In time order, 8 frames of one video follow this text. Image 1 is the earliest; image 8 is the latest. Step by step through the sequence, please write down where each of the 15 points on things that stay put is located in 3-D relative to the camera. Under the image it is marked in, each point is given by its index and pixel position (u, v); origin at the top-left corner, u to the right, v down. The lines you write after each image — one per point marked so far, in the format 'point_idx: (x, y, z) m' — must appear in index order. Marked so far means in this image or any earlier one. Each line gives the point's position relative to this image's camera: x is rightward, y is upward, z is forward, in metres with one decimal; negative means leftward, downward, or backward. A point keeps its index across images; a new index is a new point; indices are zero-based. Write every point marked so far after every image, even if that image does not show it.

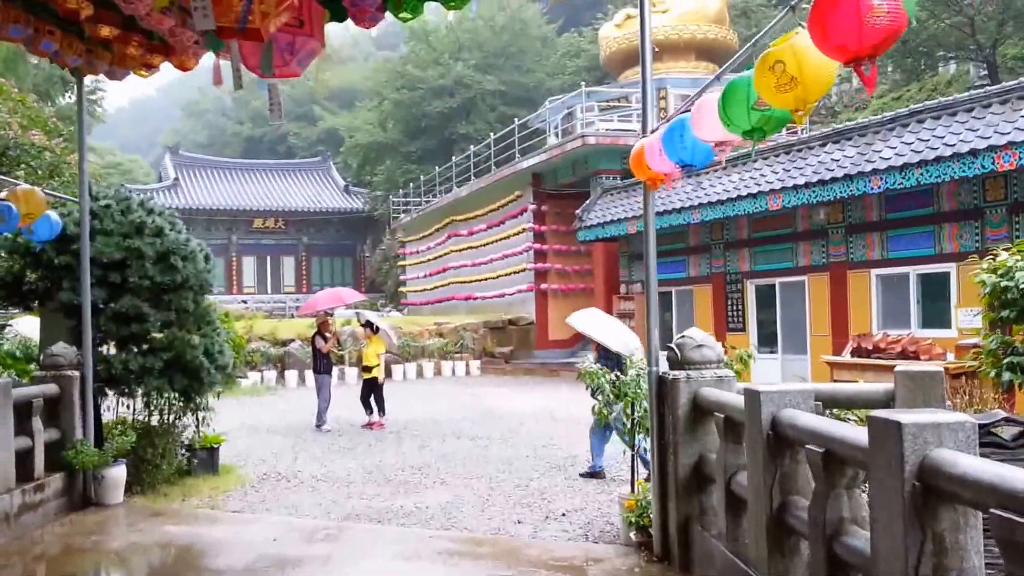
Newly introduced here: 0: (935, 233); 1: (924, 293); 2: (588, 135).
0: (+4.5, +0.6, +9.1) m
1: (+4.5, -0.1, +9.3) m
2: (+1.3, +2.6, +14.1) m
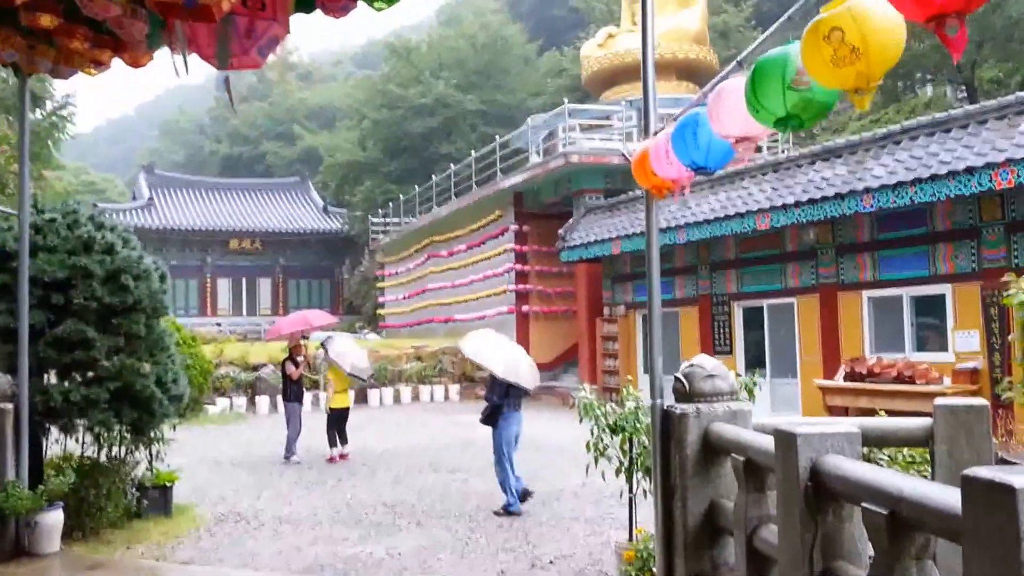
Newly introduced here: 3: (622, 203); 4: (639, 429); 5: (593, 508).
0: (+4.3, +0.4, +8.8) m
1: (+4.3, -0.3, +9.0) m
2: (+1.0, +2.2, +13.8) m
3: (+1.7, +1.3, +12.8) m
4: (+0.7, -0.7, +4.2) m
5: (+0.6, -1.7, +6.3) m
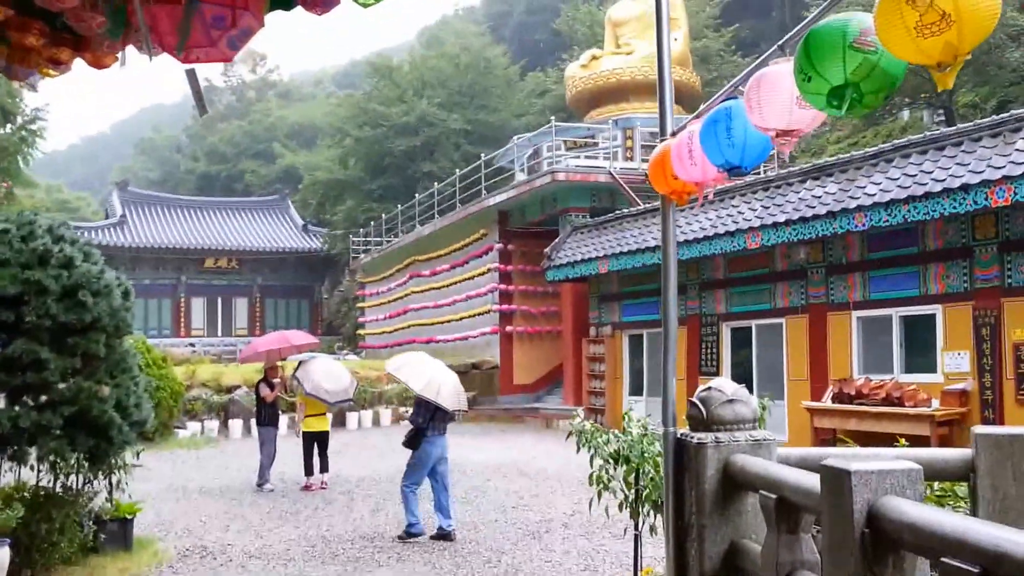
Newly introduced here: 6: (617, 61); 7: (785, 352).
0: (+4.2, +0.1, +8.5) m
1: (+4.2, -0.5, +8.7) m
2: (+0.7, +1.9, +13.6) m
3: (+1.5, +1.0, +12.5) m
4: (+0.6, -0.8, +3.8) m
5: (+0.5, -1.8, +5.9) m
6: (+2.2, +5.0, +18.3) m
7: (+3.3, -0.8, +10.1) m
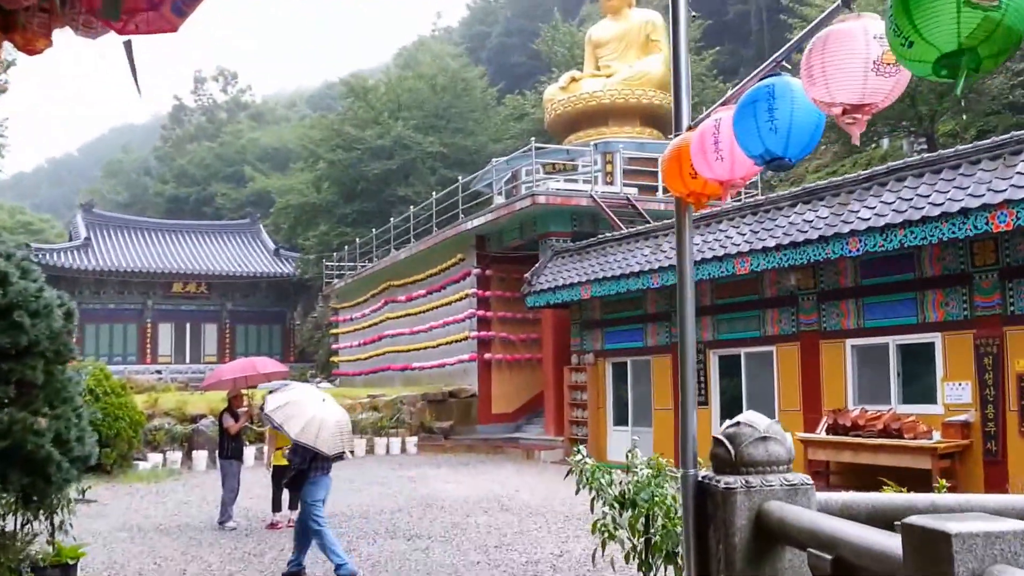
0: (+4.0, -0.1, +8.3) m
1: (+4.0, -0.8, +8.4) m
2: (+0.4, +1.5, +13.2) m
3: (+1.2, +0.6, +12.2) m
4: (+0.6, -0.9, +3.4) m
5: (+0.4, -1.9, +5.5) m
6: (+1.8, +4.4, +18.1) m
7: (+3.1, -1.1, +9.7) m
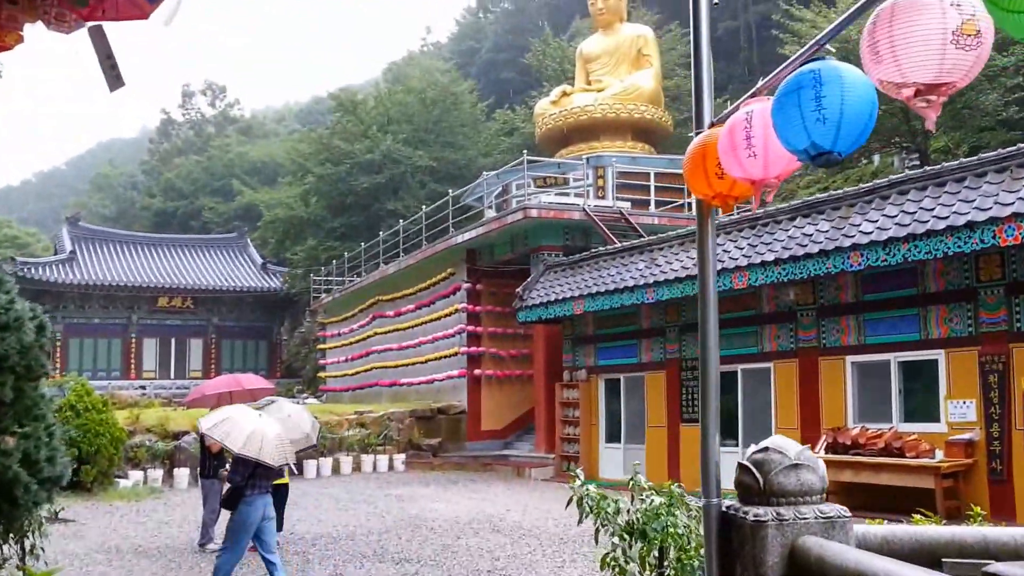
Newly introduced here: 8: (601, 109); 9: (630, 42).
0: (+3.9, -0.3, +8.1) m
1: (+3.9, -0.9, +8.3) m
2: (+0.3, +1.3, +13.0) m
3: (+1.0, +0.4, +12.0) m
4: (+0.6, -0.9, +3.2) m
5: (+0.4, -2.0, +5.2) m
6: (+1.6, +4.1, +18.0) m
7: (+3.0, -1.3, +9.5) m
8: (+1.9, +3.8, +17.6) m
9: (+2.6, +5.5, +18.7) m
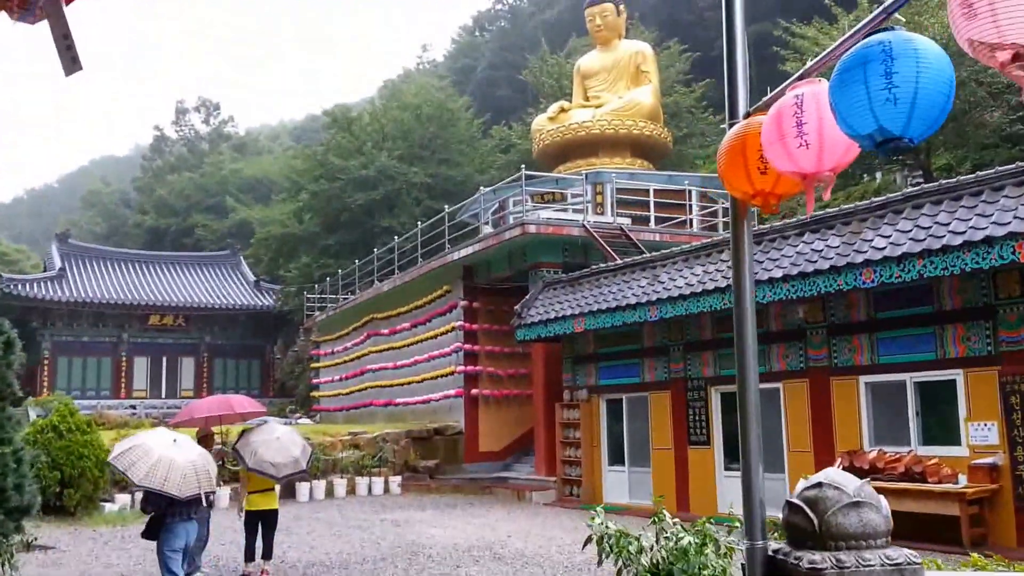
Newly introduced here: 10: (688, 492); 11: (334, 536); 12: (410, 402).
0: (+3.9, -0.4, +7.8) m
1: (+3.9, -1.1, +8.0) m
2: (+0.3, +1.0, +12.8) m
3: (+1.0, +0.2, +11.7) m
4: (+0.6, -1.0, +2.9) m
5: (+0.4, -2.1, +4.9) m
6: (+1.6, +3.7, +17.7) m
7: (+3.0, -1.5, +9.2) m
8: (+1.8, +3.4, +17.4) m
9: (+2.6, +5.1, +18.6) m
10: (+2.1, -2.5, +10.2) m
11: (-2.1, -2.9, +9.7) m
12: (-2.0, -2.3, +16.5) m
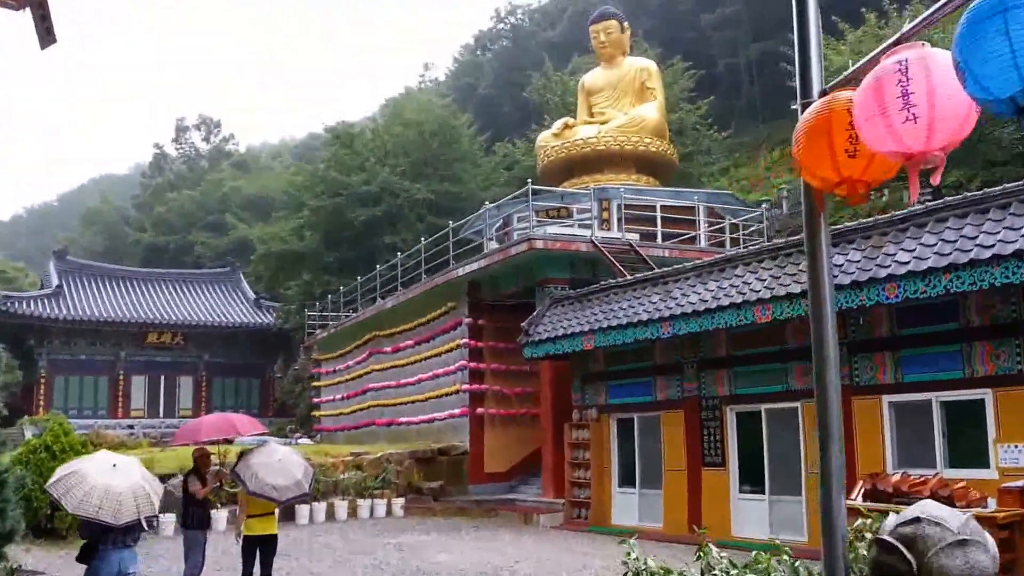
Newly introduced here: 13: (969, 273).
0: (+4.0, -0.6, +7.5) m
1: (+4.0, -1.2, +7.7) m
2: (+0.4, +0.7, +12.5) m
3: (+1.1, -0.1, +11.4) m
4: (+0.7, -1.0, +2.6) m
5: (+0.5, -2.2, +4.6) m
6: (+1.7, +3.3, +17.6) m
7: (+3.1, -1.6, +8.9) m
8: (+1.9, +3.0, +17.2) m
9: (+2.7, +4.7, +18.4) m
10: (+2.2, -2.7, +9.8) m
11: (-2.0, -3.1, +9.3) m
12: (-1.9, -2.6, +16.2) m
13: (+3.8, +0.1, +7.0) m
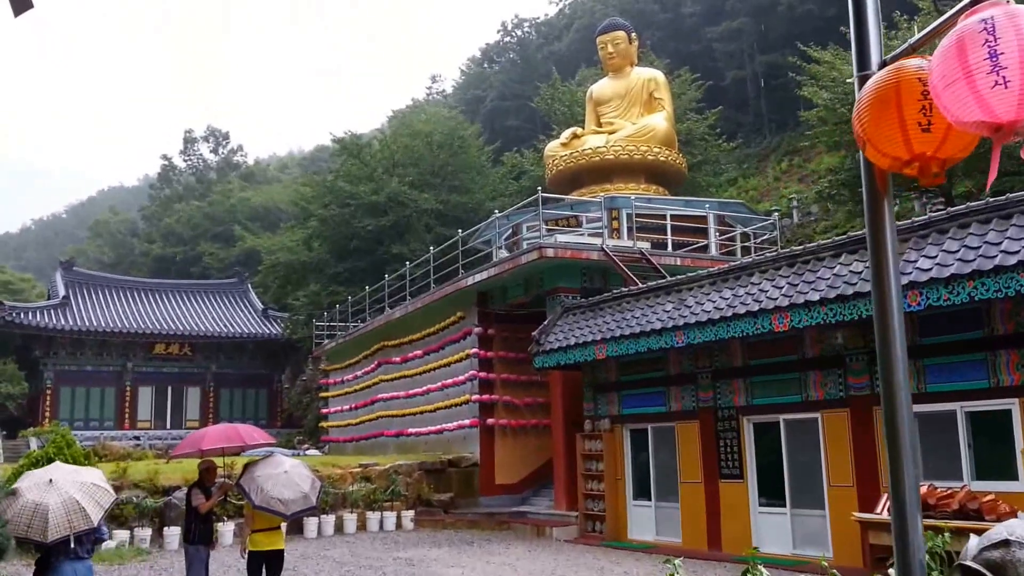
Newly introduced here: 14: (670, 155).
0: (+4.2, -0.6, +7.3) m
1: (+4.1, -1.3, +7.4) m
2: (+0.5, +0.6, +12.4) m
3: (+1.3, -0.2, +11.3) m
4: (+0.8, -1.0, +2.4) m
5: (+0.6, -2.2, +4.4) m
6: (+1.8, +3.1, +17.4) m
7: (+3.2, -1.7, +8.7) m
8: (+2.1, +2.8, +17.0) m
9: (+2.9, +4.5, +18.3) m
10: (+2.4, -2.8, +9.6) m
11: (-1.8, -3.1, +9.1) m
12: (-1.7, -2.8, +16.0) m
13: (+3.9, +0.1, +6.8) m
14: (+3.3, +2.8, +17.3) m
